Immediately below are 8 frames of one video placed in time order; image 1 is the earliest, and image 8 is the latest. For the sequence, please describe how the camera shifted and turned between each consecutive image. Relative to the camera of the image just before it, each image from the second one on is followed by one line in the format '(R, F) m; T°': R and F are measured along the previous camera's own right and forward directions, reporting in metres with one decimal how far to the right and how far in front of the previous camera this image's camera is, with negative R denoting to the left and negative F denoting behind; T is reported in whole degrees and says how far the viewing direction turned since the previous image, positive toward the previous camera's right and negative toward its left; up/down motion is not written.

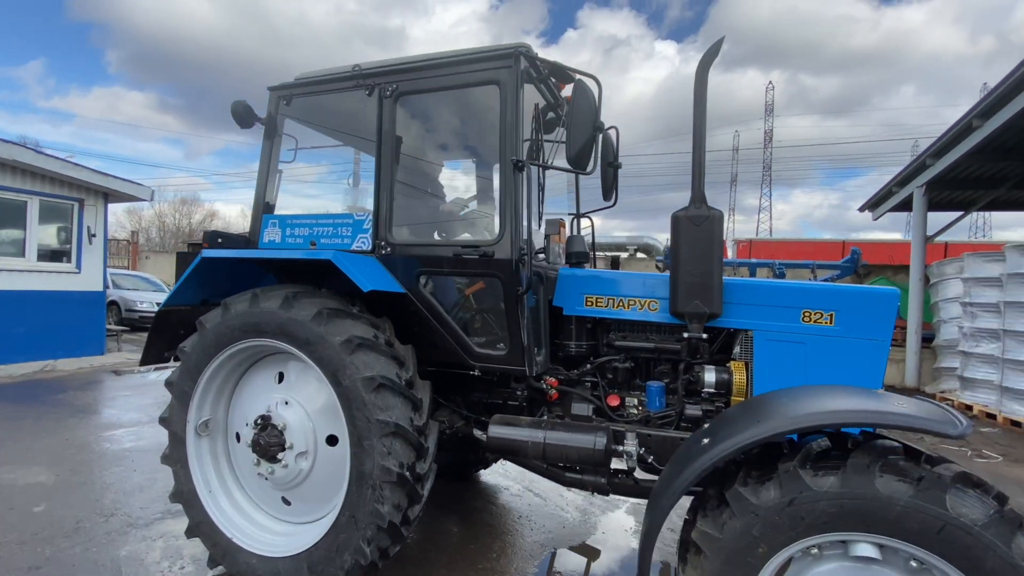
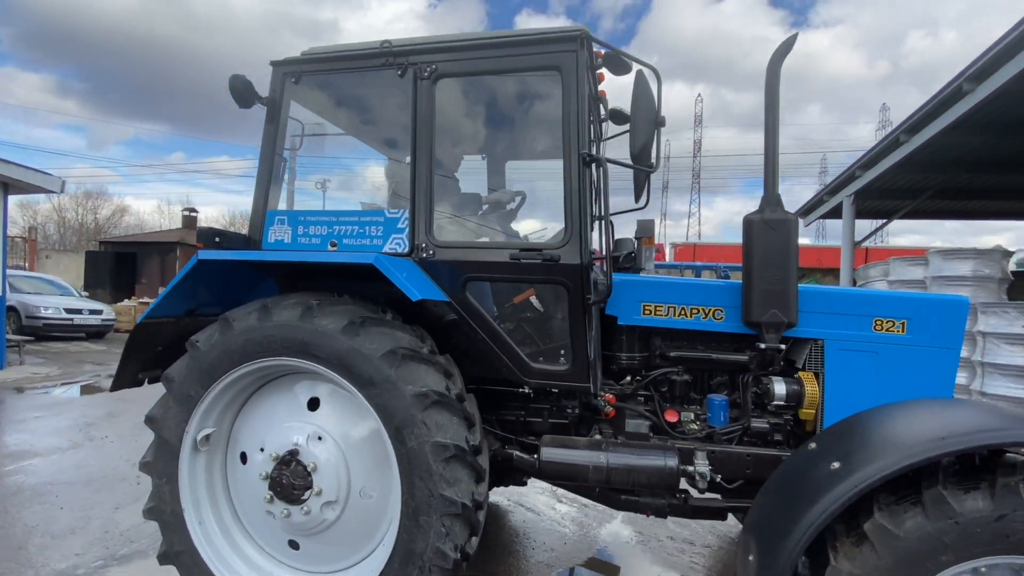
(-0.5, +0.3) m; +7°
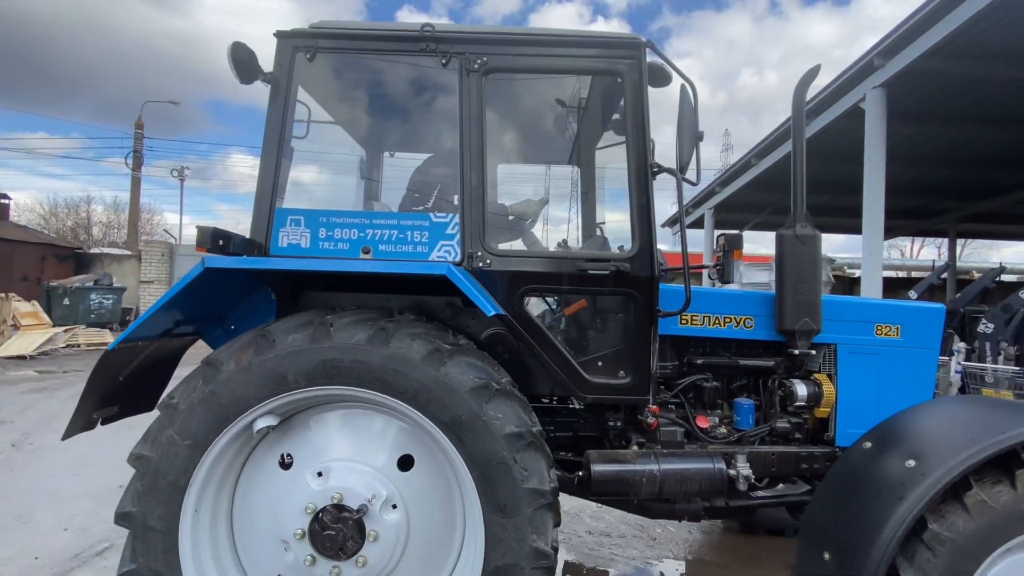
(-0.7, +0.2) m; +14°
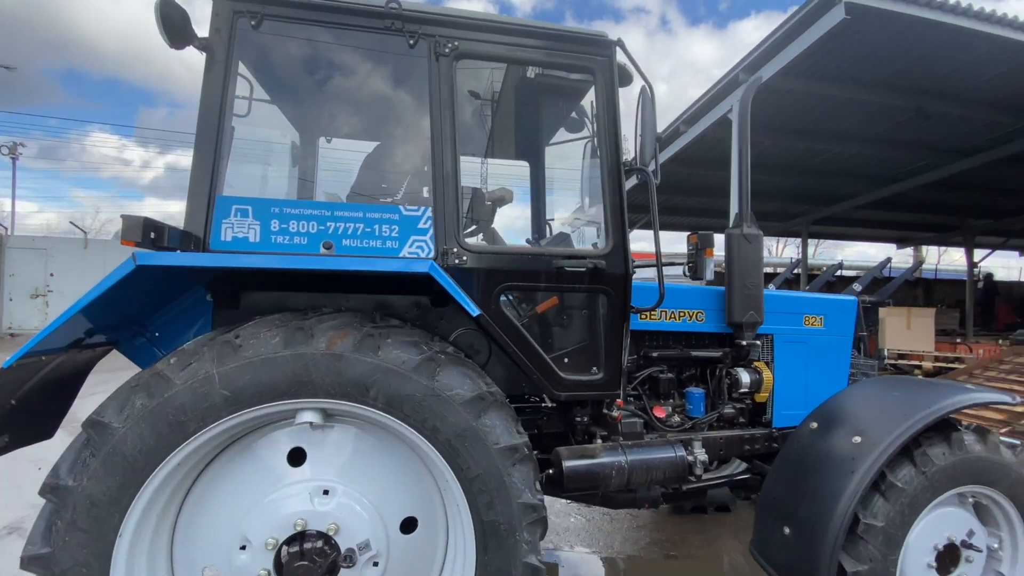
(-0.3, +0.1) m; +11°
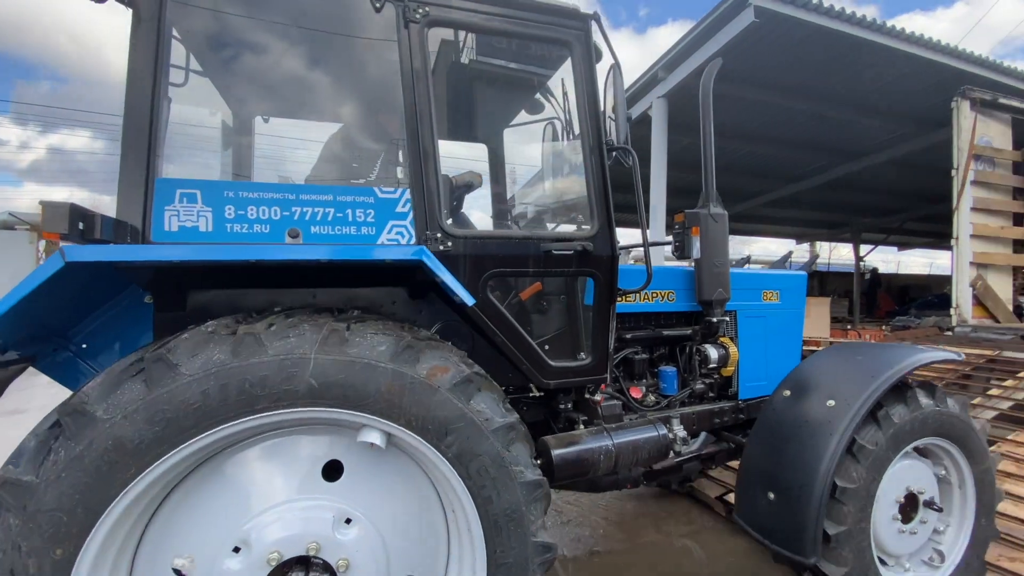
(-0.2, +0.1) m; +8°
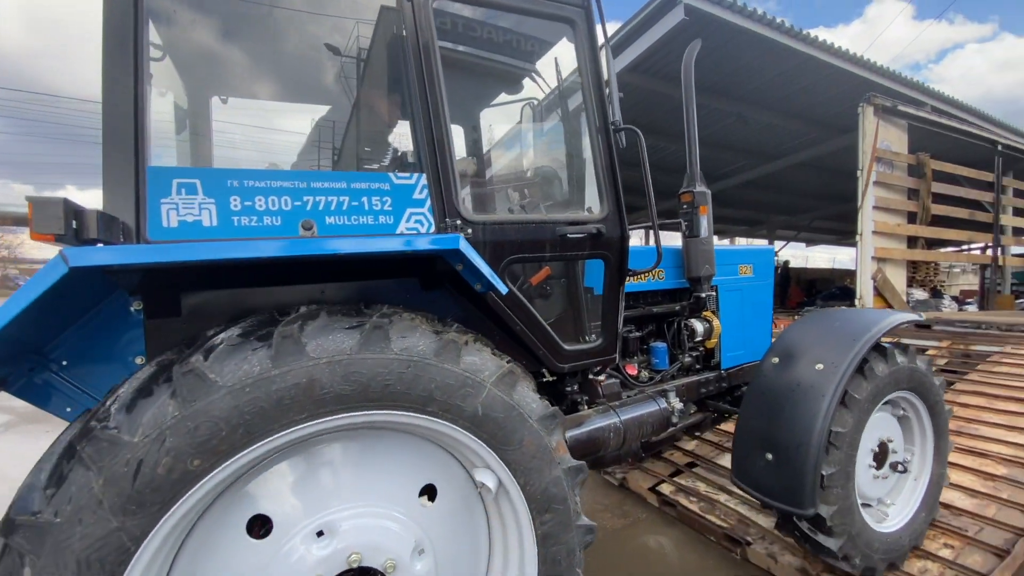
(-0.3, +0.1) m; +8°
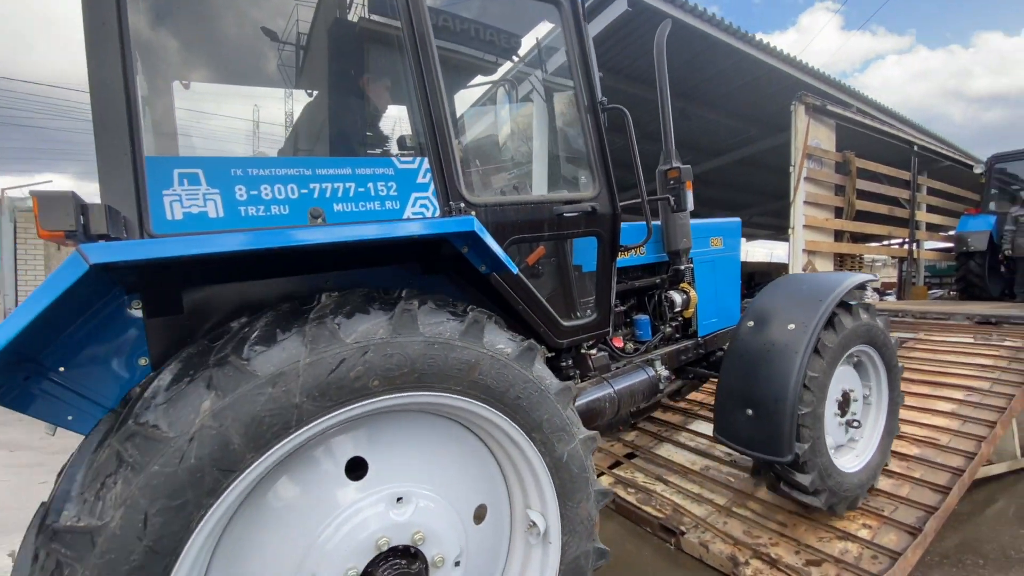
(-0.2, 0.0) m; +5°
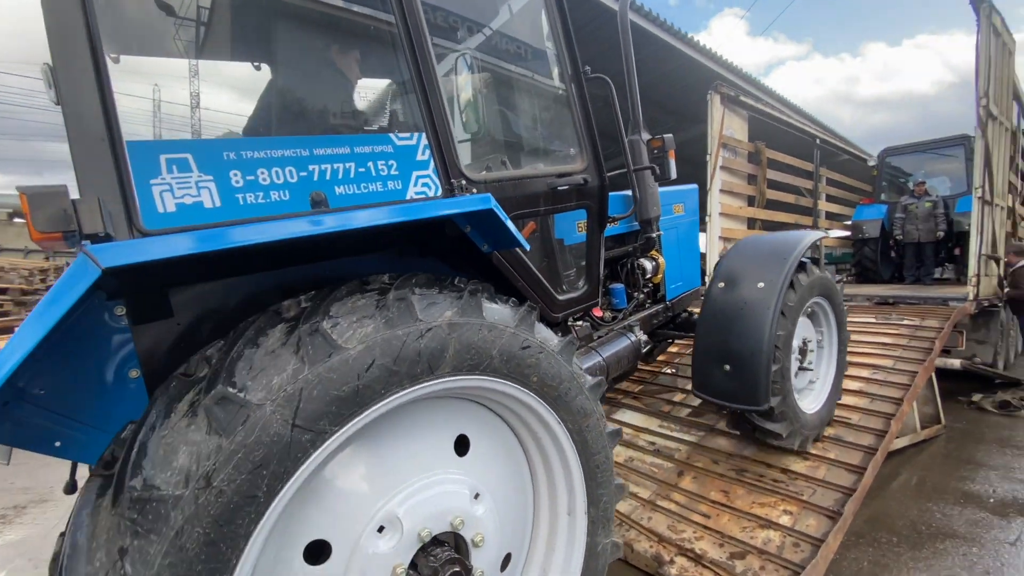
(-0.2, 0.0) m; +7°
